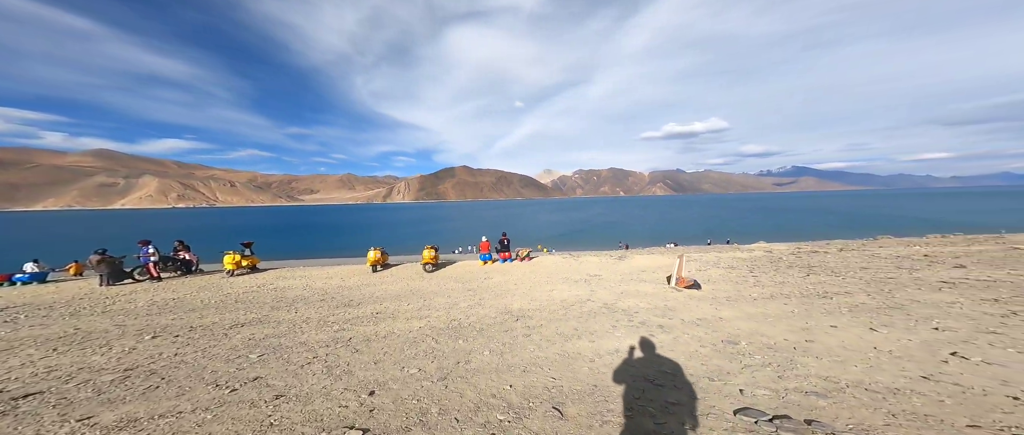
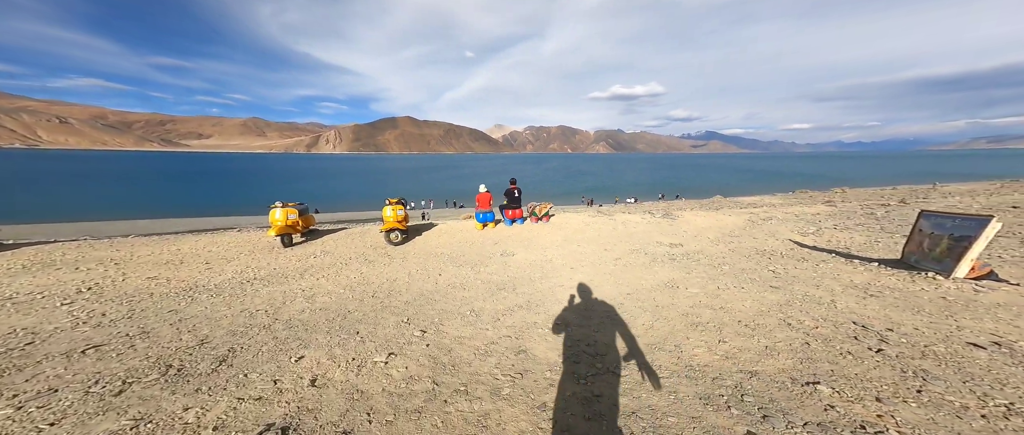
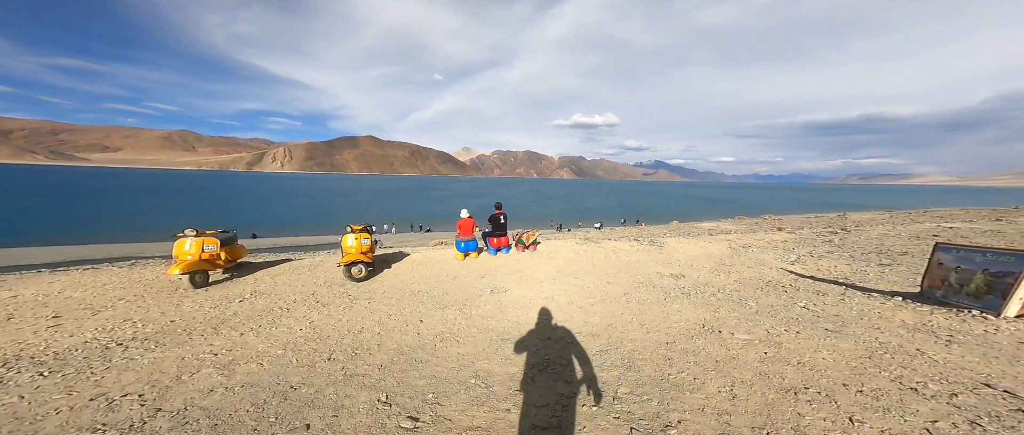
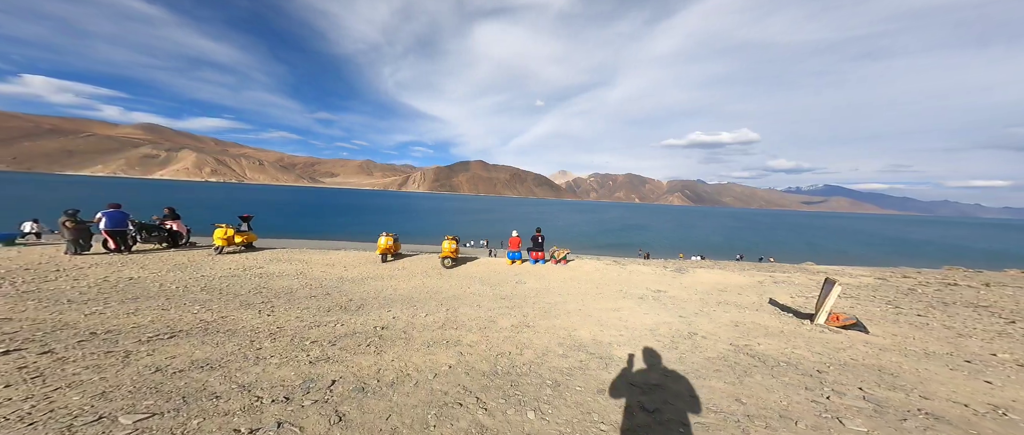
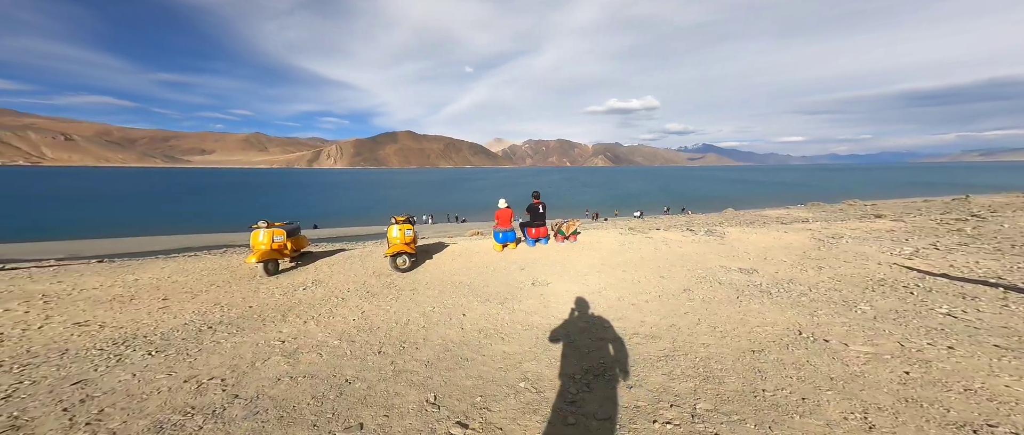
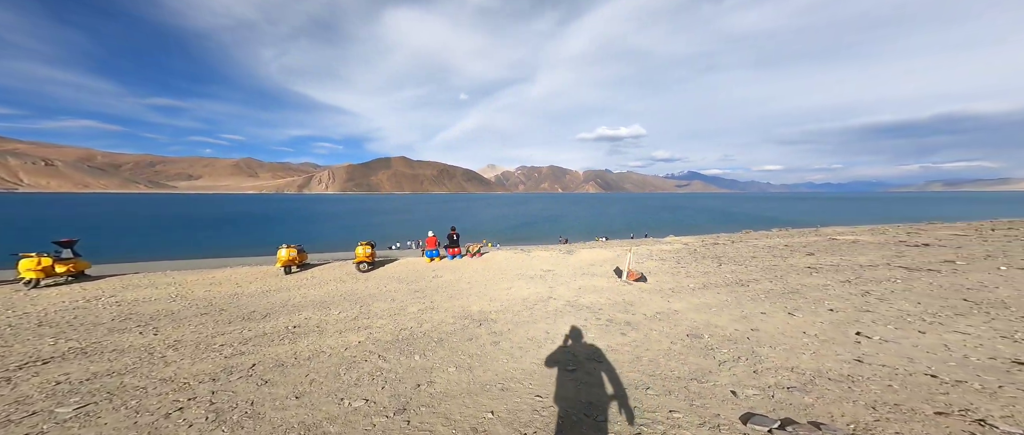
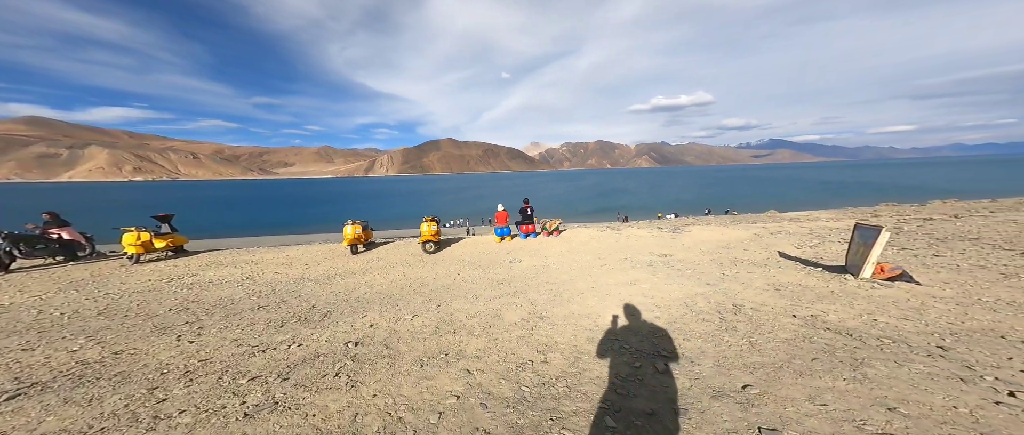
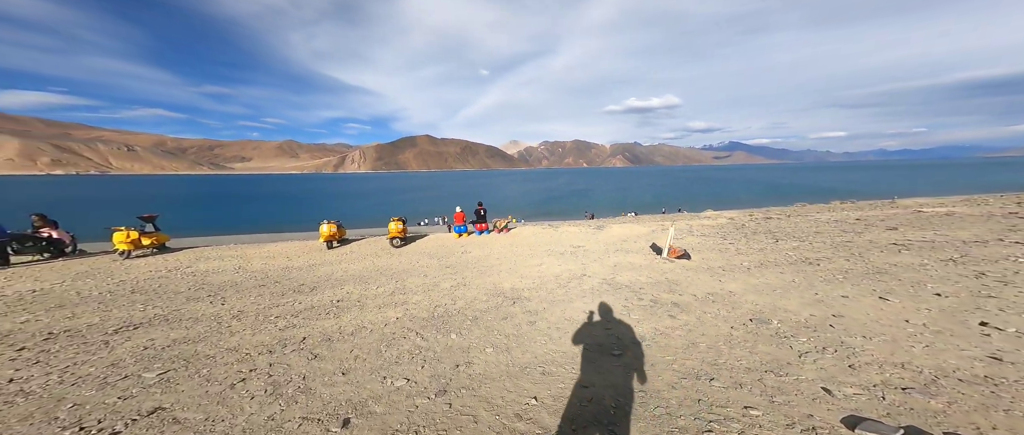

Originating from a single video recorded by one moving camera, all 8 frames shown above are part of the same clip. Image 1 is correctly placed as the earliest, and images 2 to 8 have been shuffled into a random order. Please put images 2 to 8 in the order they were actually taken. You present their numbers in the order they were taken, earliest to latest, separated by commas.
6, 8, 4, 7, 2, 3, 5
